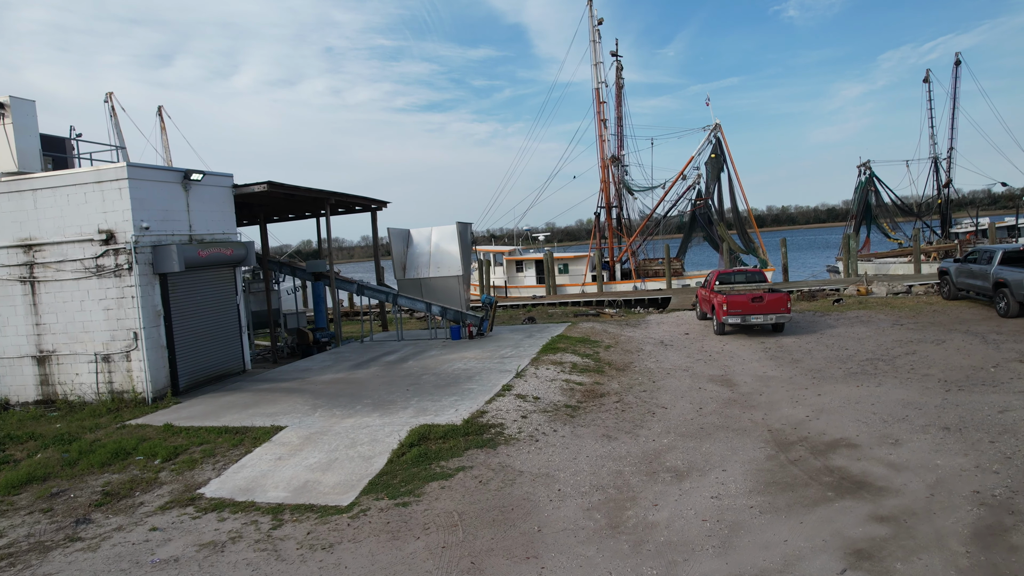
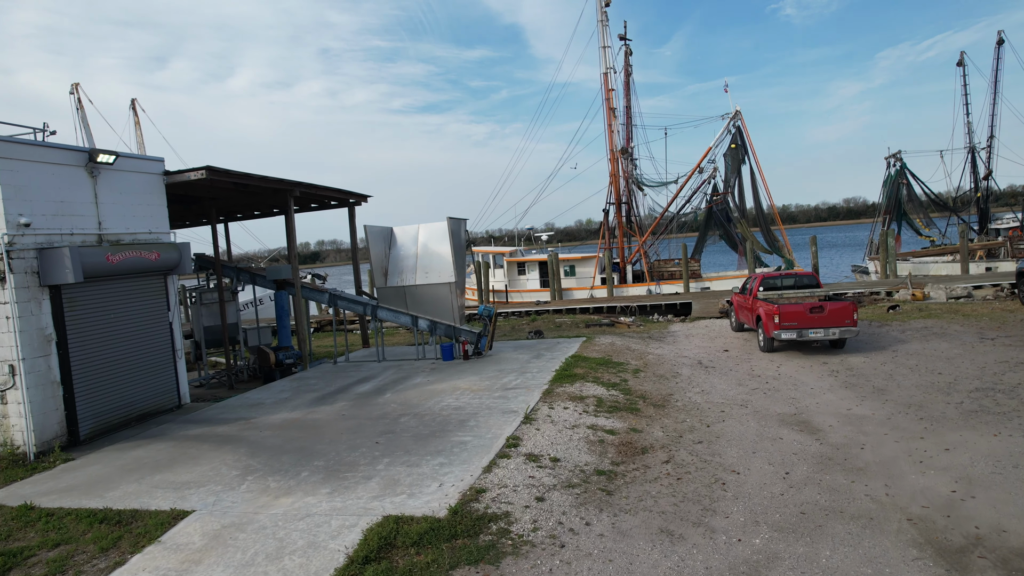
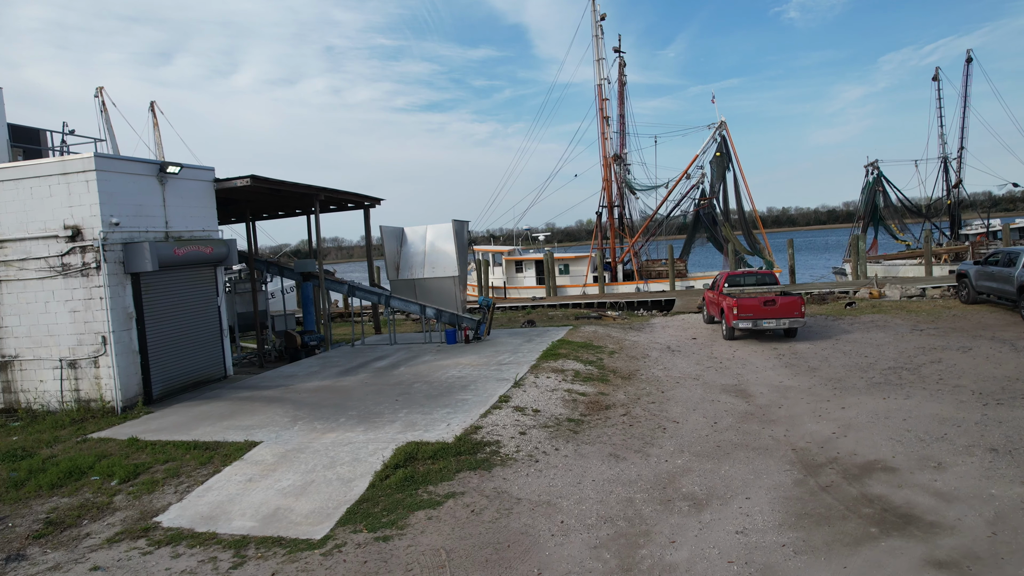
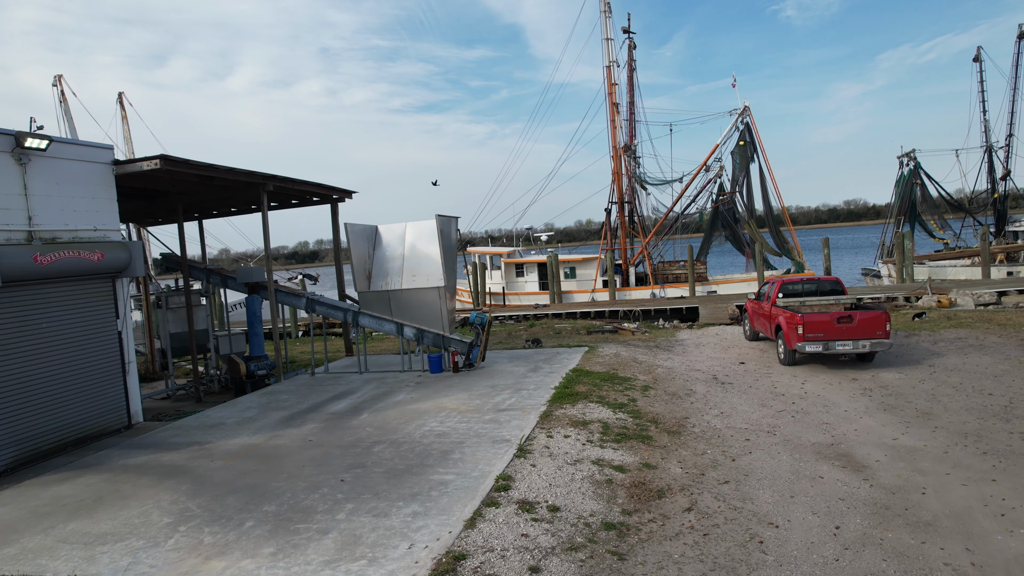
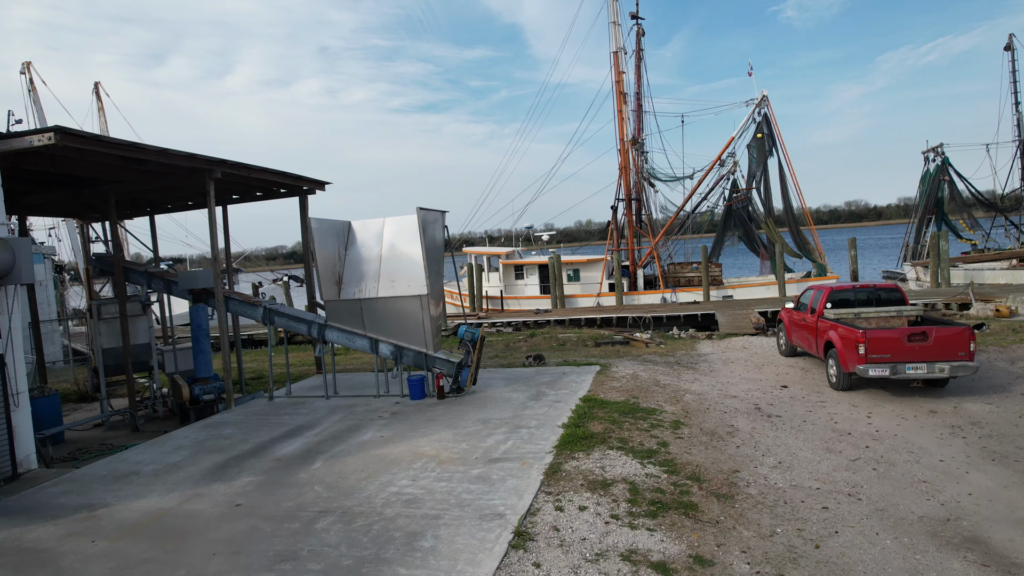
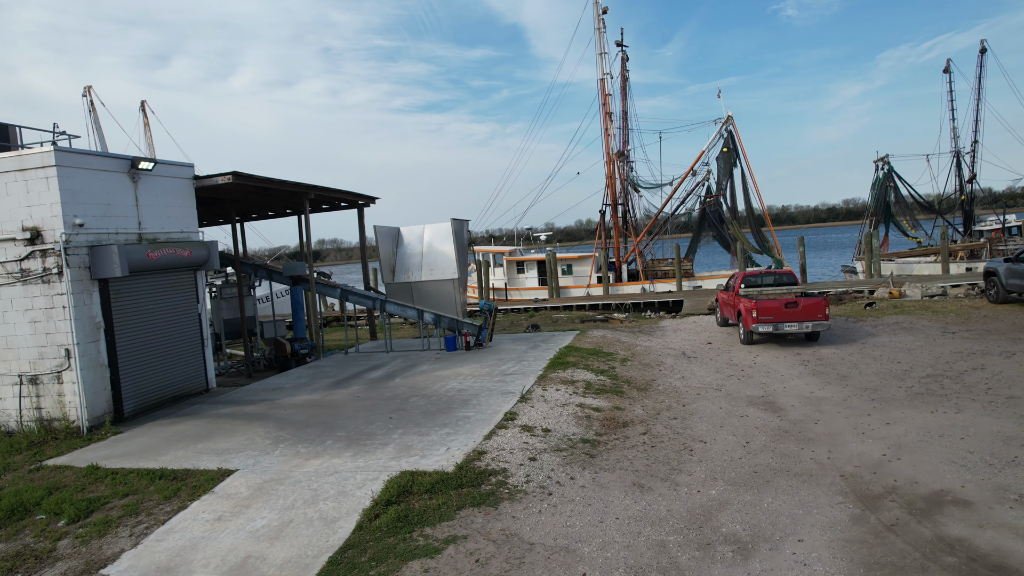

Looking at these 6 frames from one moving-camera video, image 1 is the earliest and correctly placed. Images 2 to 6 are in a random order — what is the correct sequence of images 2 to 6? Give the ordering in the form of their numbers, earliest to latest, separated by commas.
3, 6, 2, 4, 5
